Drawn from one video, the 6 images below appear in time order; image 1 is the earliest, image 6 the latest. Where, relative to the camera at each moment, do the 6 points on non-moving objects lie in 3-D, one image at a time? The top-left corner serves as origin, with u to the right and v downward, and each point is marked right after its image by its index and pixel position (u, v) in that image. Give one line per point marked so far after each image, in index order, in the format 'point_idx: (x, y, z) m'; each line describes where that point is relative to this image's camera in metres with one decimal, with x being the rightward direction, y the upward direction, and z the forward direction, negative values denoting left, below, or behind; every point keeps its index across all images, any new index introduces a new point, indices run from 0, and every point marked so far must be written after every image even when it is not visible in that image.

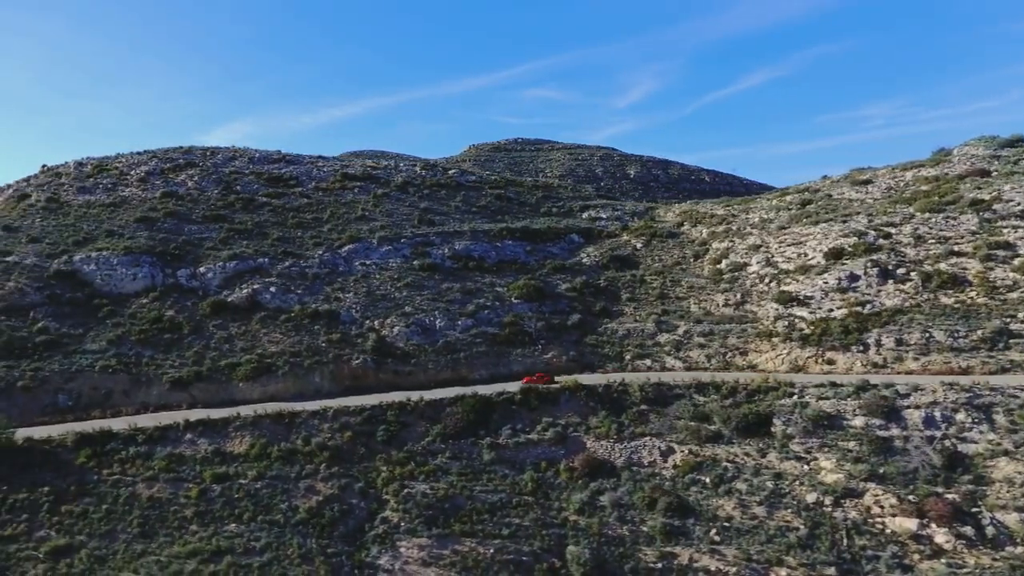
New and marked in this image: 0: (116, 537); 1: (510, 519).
0: (-11.1, -7.0, +17.4) m
1: (0.0, -6.6, +17.7) m
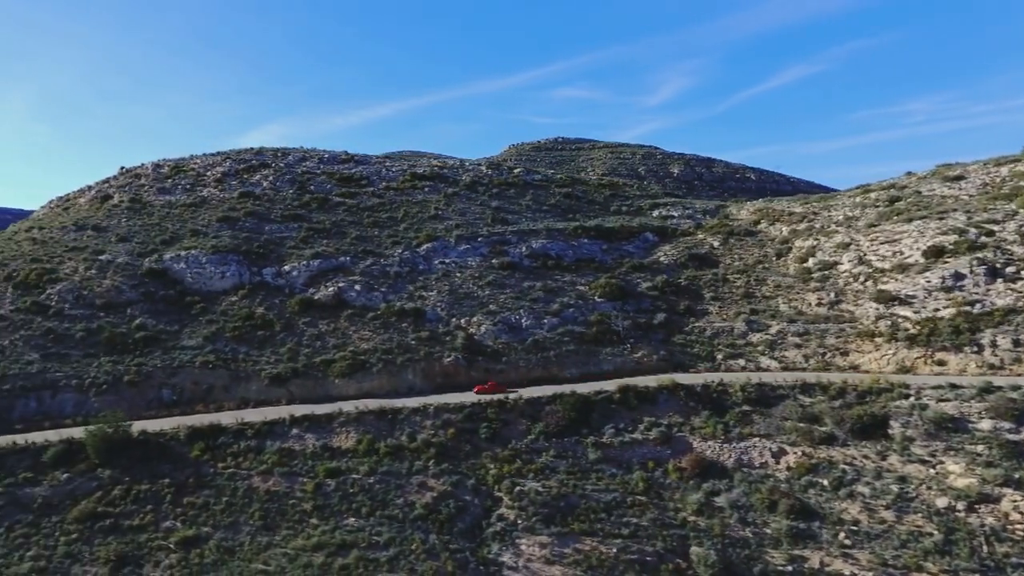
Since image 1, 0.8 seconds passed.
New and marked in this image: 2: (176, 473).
0: (-7.8, -6.9, +17.8) m
1: (+3.3, -6.5, +17.5) m
2: (-10.7, -5.9, +19.9) m
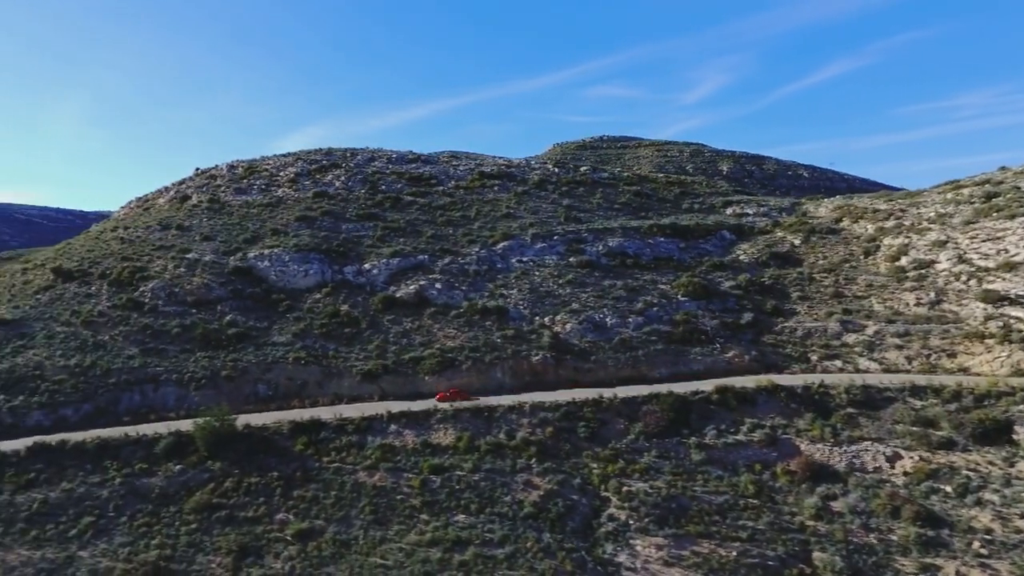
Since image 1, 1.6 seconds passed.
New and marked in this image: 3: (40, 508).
0: (-4.6, -6.8, +18.1) m
1: (+6.4, -6.5, +17.2) m
2: (-7.4, -5.8, +20.3) m
3: (-14.2, -6.6, +18.8) m
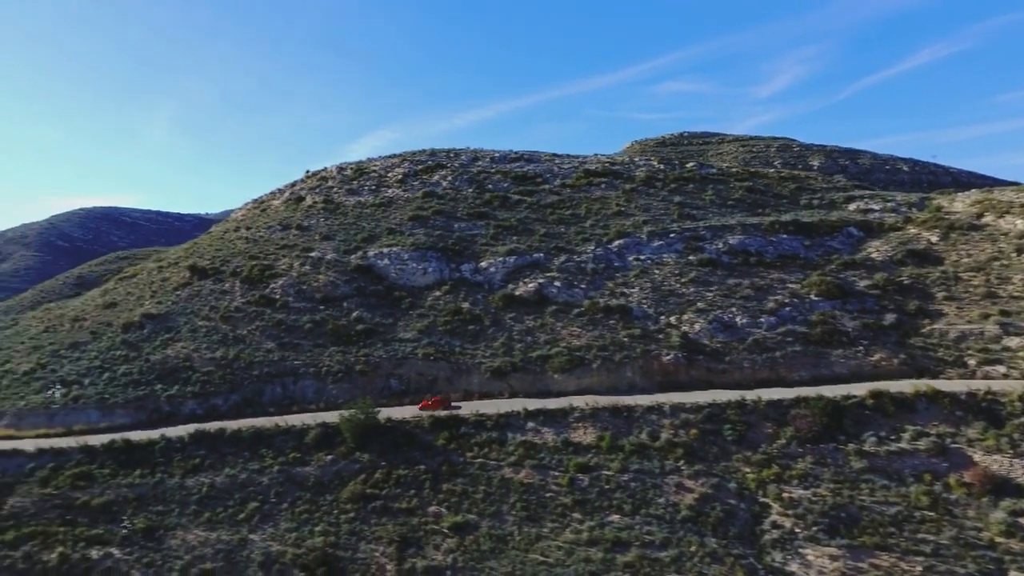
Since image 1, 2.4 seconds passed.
0: (-0.2, -6.7, +18.2) m
1: (+10.7, -6.4, +16.2) m
2: (-2.8, -5.7, +20.7) m
3: (-9.7, -6.5, +19.9) m
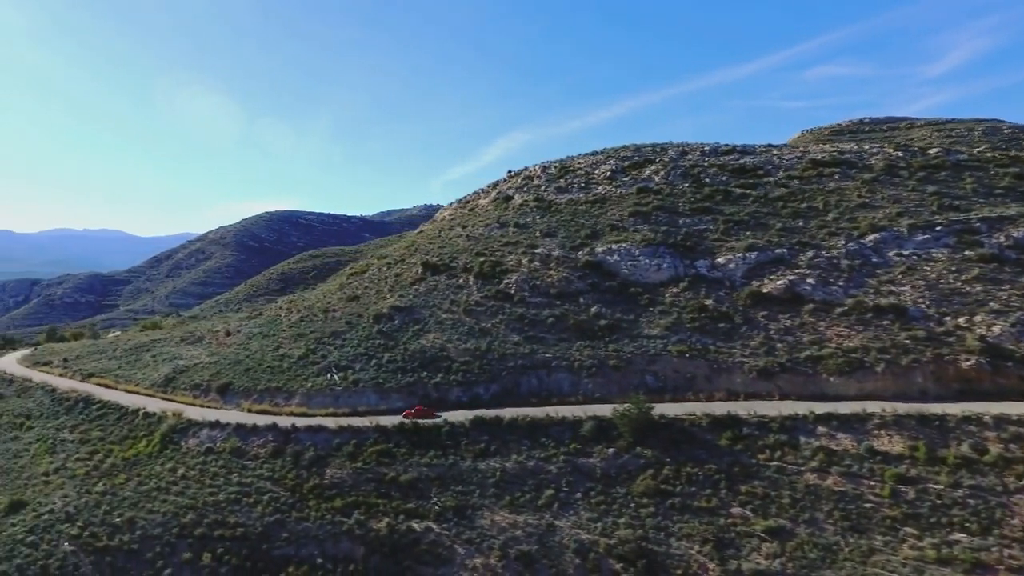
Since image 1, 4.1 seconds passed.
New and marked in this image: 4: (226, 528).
0: (+8.6, -6.6, +17.2) m
1: (+18.9, -6.4, +13.0) m
2: (+6.6, -5.6, +20.2) m
3: (-0.3, -6.3, +20.8) m
4: (-9.0, -7.6, +19.5) m
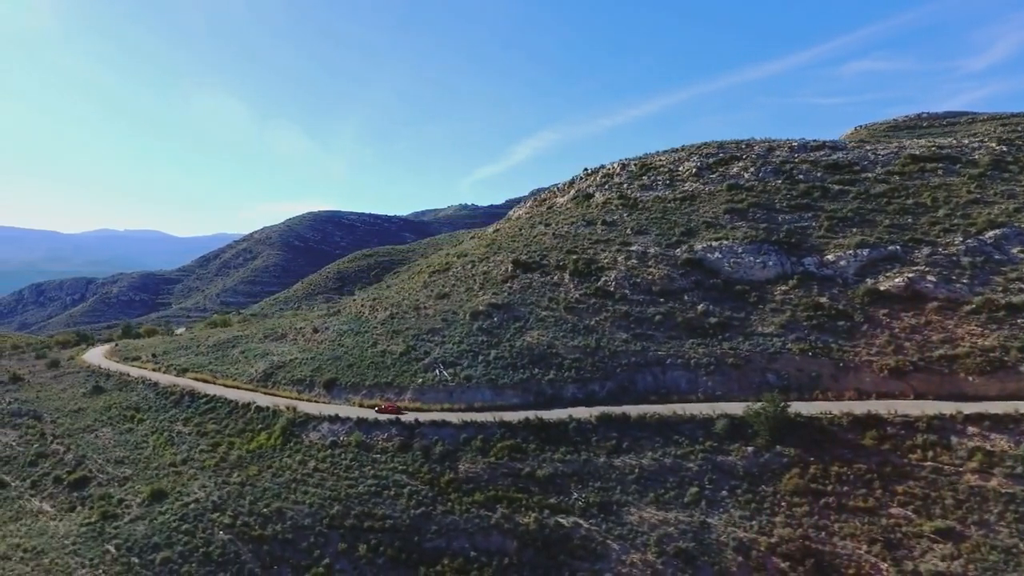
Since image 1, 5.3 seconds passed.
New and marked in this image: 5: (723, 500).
0: (+13.1, -6.5, +16.7) m
1: (+23.1, -6.3, +12.1) m
2: (+11.2, -5.4, +19.8) m
3: (+4.3, -6.2, +20.7) m
4: (-4.4, -7.4, +19.9) m
5: (+6.5, -6.6, +19.4) m
